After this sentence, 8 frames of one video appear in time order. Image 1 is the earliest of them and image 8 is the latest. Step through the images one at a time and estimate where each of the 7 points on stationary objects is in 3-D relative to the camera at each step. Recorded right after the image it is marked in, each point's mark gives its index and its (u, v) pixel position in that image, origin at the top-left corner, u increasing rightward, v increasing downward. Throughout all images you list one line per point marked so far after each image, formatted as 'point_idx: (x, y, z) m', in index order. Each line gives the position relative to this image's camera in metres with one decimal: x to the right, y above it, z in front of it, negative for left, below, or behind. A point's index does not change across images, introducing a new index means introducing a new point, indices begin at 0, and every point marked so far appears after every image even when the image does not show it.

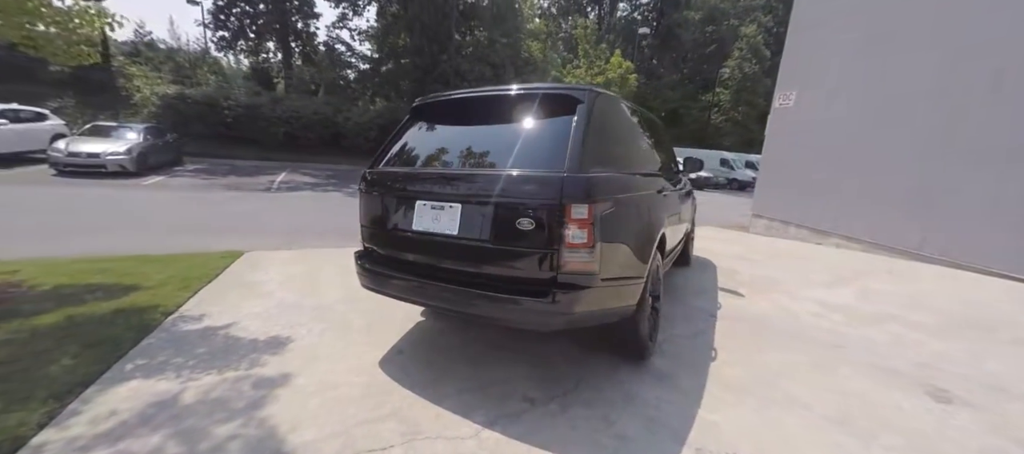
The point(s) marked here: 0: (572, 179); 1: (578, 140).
0: (+0.3, +0.2, +2.0) m
1: (+0.3, +0.5, +2.2) m
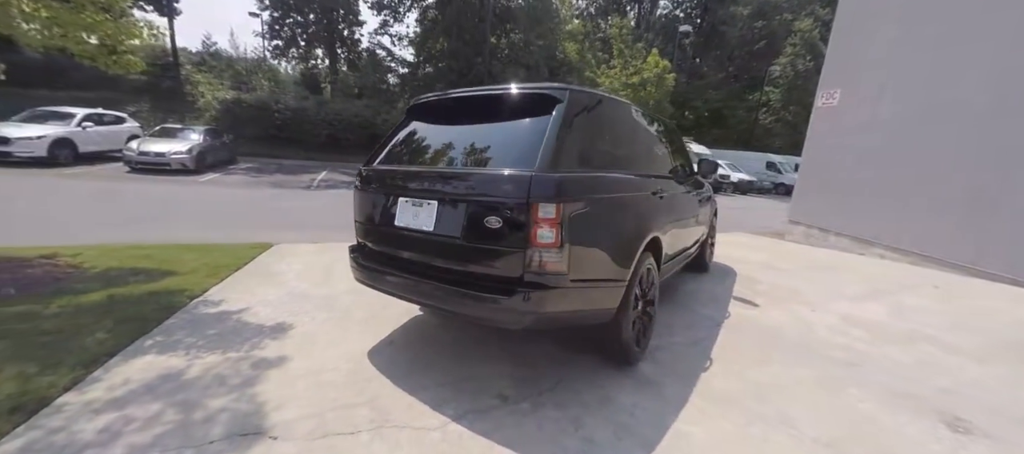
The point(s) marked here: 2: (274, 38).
0: (+0.1, +0.3, +2.0) m
1: (+0.2, +0.5, +2.2) m
2: (-10.6, +8.2, +17.4) m
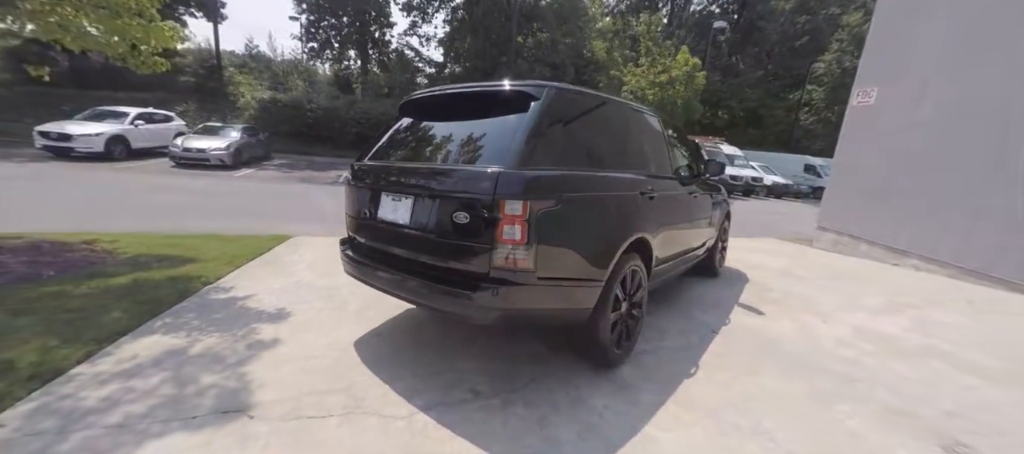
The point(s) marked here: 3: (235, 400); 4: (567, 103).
0: (0.0, +0.3, +2.0) m
1: (+0.1, +0.5, +2.2) m
2: (-9.3, +8.5, +18.2) m
3: (-1.5, -0.9, +2.2) m
4: (+0.3, +0.8, +2.5) m
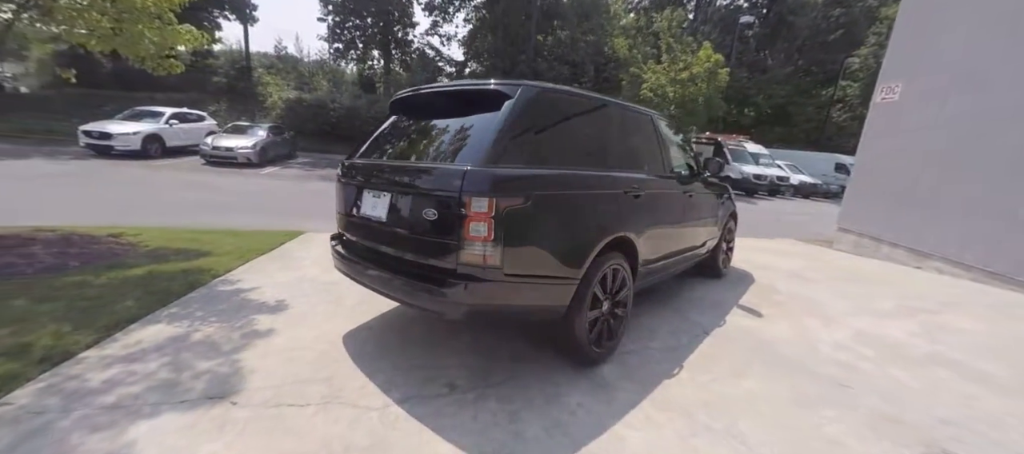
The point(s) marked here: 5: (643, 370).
0: (-0.2, +0.3, +2.1) m
1: (-0.1, +0.5, +2.3) m
2: (-8.4, +8.6, +18.7) m
3: (-1.7, -0.9, +2.3) m
4: (+0.2, +0.8, +2.5) m
5: (+0.9, -1.0, +2.8) m
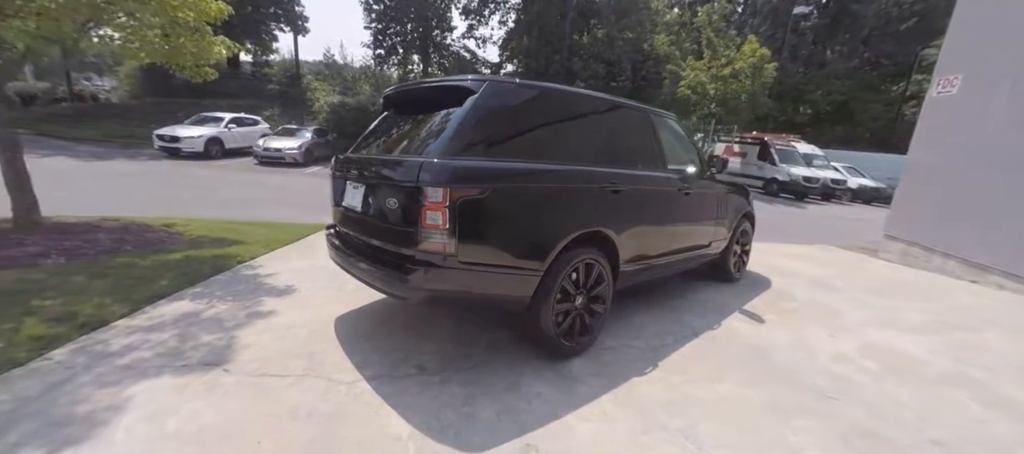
0: (-0.4, +0.3, +2.2) m
1: (-0.3, +0.6, +2.4) m
2: (-6.6, +8.8, +19.7) m
3: (-1.9, -0.8, +2.6) m
4: (0.0, +0.8, +2.6) m
5: (+0.7, -0.9, +2.8) m
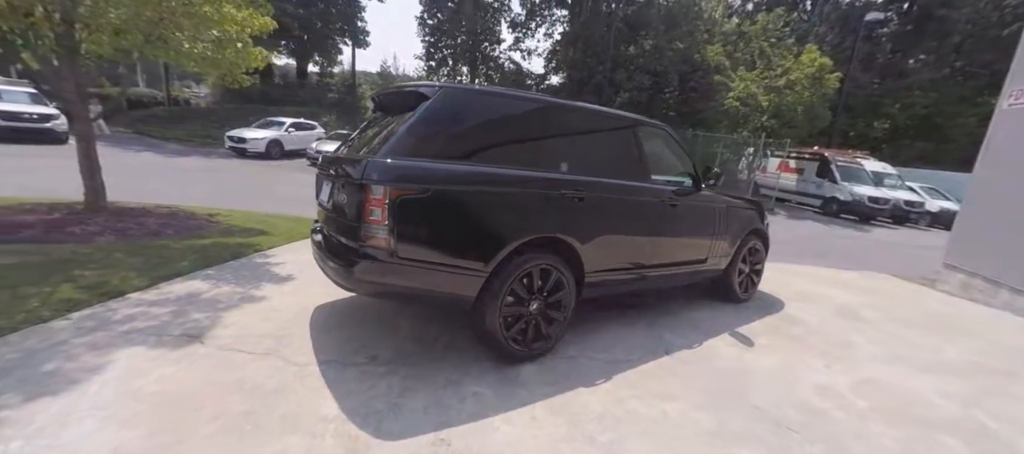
0: (-0.8, +0.4, +2.3) m
1: (-0.6, +0.6, +2.5) m
2: (-4.1, +8.6, +20.6) m
3: (-2.2, -0.7, +2.9) m
4: (-0.2, +0.8, +2.7) m
5: (+0.4, -1.0, +2.7) m
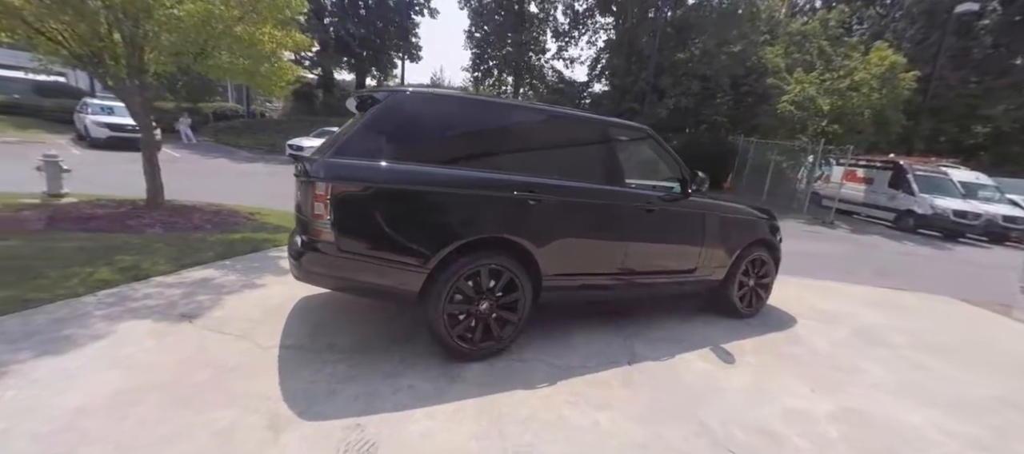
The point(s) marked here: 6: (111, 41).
0: (-1.1, +0.4, +2.5) m
1: (-0.9, +0.6, +2.6) m
2: (-1.6, +8.3, +21.2) m
3: (-2.5, -0.7, +3.2) m
4: (-0.6, +0.8, +2.8) m
5: (0.0, -1.0, +2.7) m
6: (-5.0, +2.3, +5.0) m
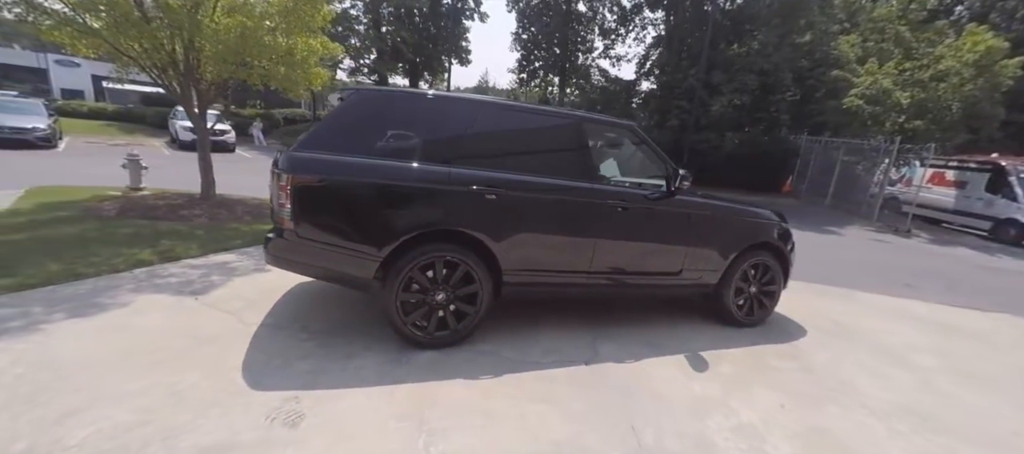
0: (-1.5, +0.5, +2.7) m
1: (-1.2, +0.7, +2.8) m
2: (+1.1, +8.2, +21.3) m
3: (-2.8, -0.6, +3.6) m
4: (-0.8, +0.9, +2.9) m
5: (-0.3, -0.9, +2.7) m
6: (-4.8, +2.4, +5.7) m
